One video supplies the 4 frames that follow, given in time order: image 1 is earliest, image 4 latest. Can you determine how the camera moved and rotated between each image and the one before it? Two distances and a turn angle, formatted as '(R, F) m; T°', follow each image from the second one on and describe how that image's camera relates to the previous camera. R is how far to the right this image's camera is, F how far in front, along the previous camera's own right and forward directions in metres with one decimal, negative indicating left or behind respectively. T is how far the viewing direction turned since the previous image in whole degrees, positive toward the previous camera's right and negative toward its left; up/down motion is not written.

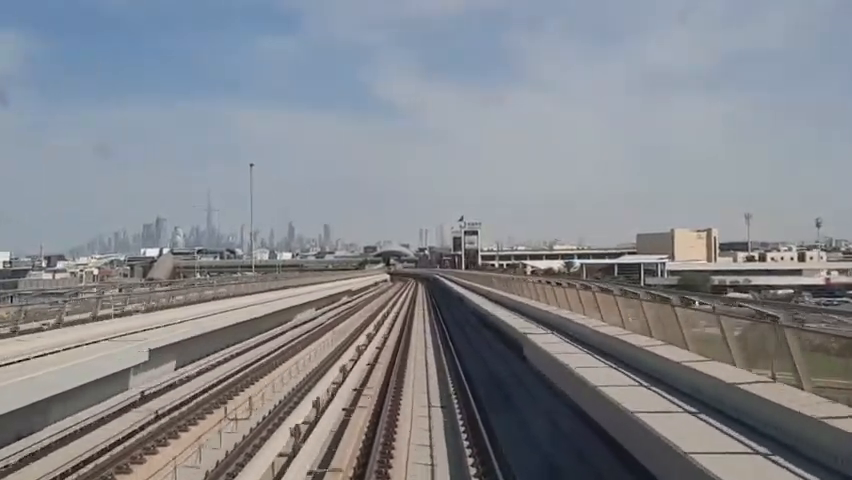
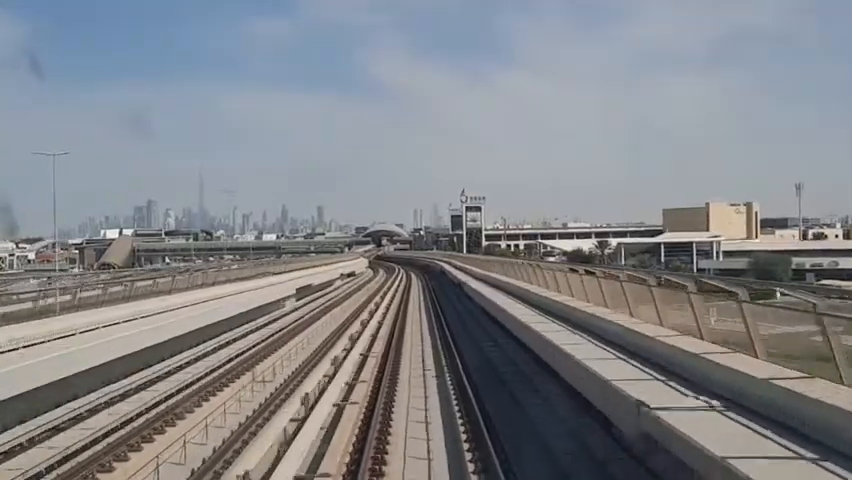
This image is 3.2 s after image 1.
(0.0, +2.1) m; 0°
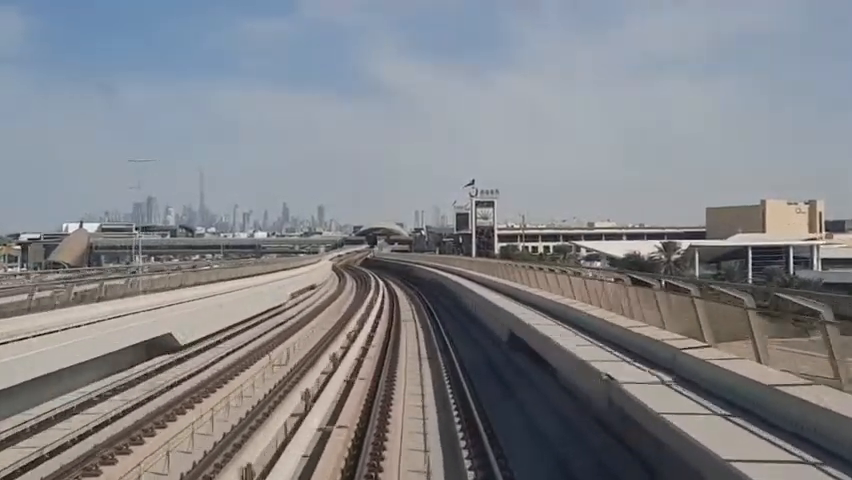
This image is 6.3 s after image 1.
(0.0, +2.1) m; 0°
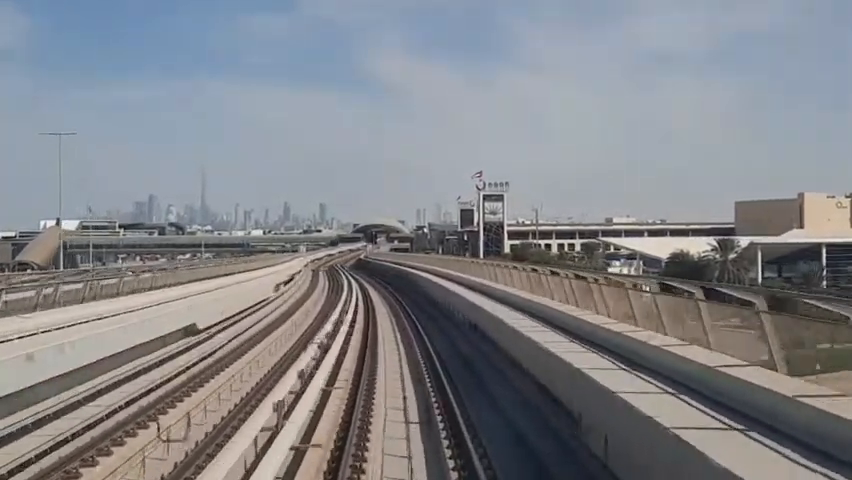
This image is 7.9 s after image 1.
(0.0, +1.0) m; 0°
